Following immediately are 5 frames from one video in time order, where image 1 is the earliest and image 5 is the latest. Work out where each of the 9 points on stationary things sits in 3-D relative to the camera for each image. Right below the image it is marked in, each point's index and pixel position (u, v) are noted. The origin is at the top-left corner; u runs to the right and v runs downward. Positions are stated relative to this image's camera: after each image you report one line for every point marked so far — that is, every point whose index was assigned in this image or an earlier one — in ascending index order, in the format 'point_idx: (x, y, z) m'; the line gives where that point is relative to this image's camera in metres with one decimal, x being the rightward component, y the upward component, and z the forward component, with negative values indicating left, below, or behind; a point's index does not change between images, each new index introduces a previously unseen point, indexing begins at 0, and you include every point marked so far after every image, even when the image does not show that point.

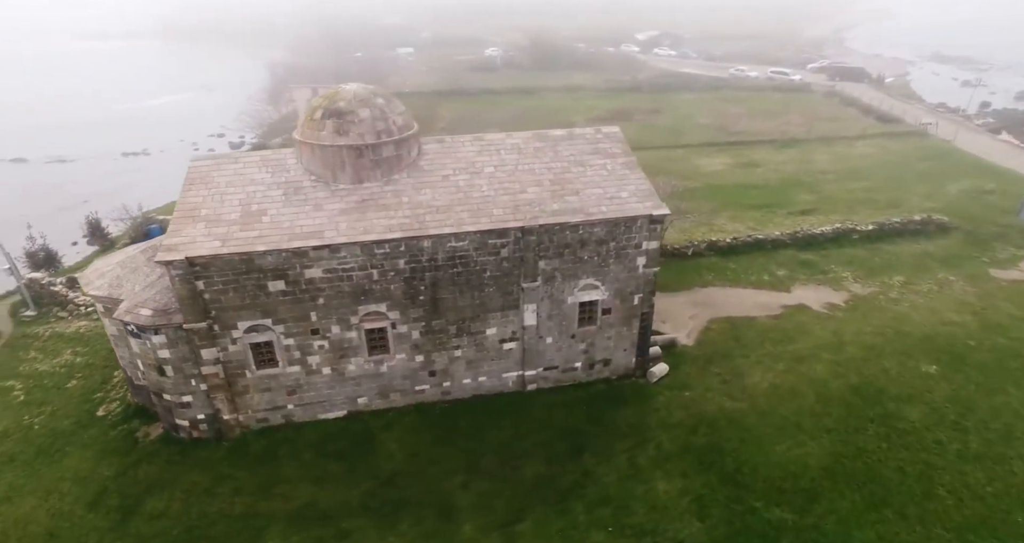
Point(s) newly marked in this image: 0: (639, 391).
0: (+4.2, -3.9, +19.7) m
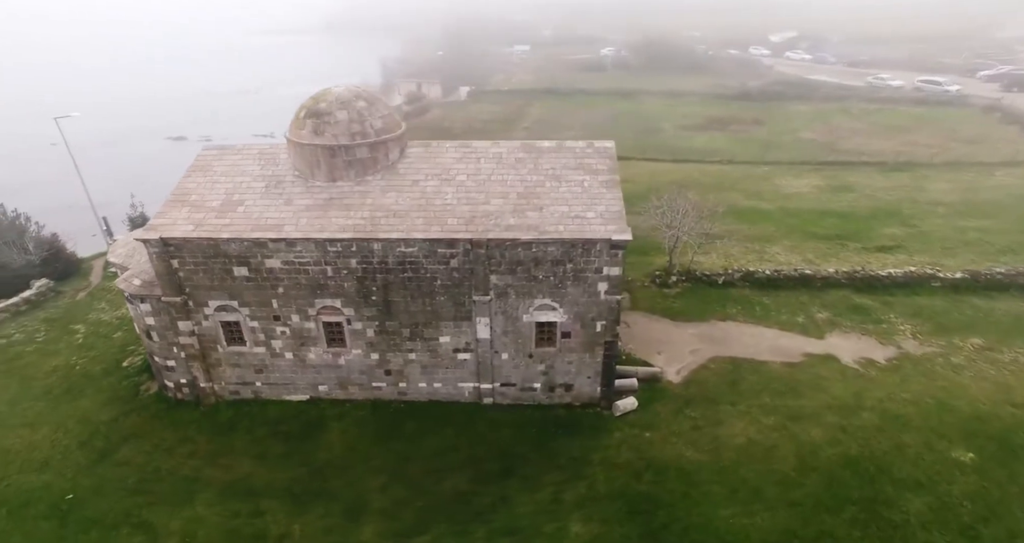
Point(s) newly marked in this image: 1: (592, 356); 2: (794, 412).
0: (+2.7, -4.7, +18.6) m
1: (+2.4, -2.6, +18.4) m
2: (+8.9, -4.4, +19.0) m
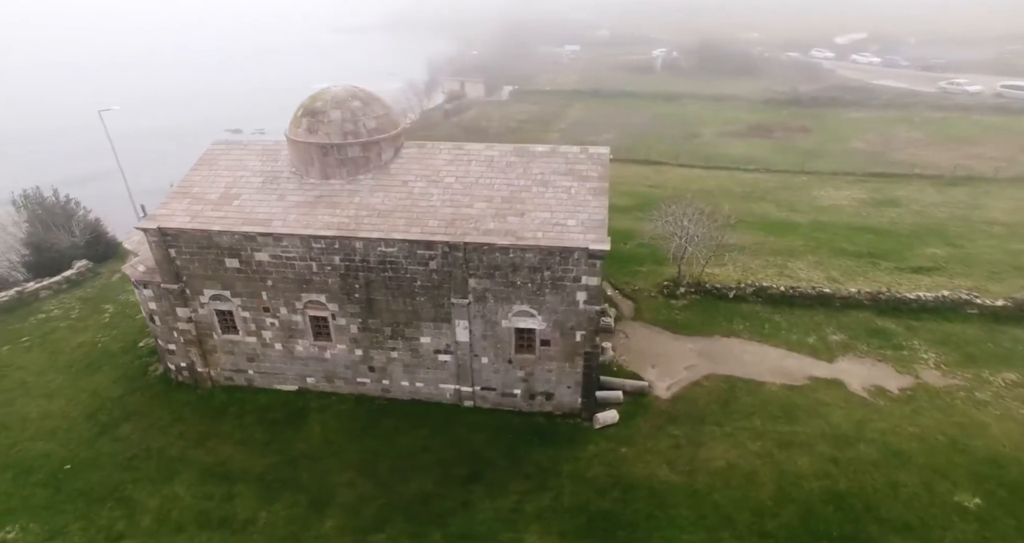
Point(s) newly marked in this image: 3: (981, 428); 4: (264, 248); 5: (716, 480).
0: (+1.9, -5.0, +18.3) m
1: (+1.8, -2.8, +18.0) m
2: (+8.2, -5.0, +18.0) m
3: (+14.6, -4.9, +18.8) m
4: (-7.3, +0.7, +17.8) m
5: (+5.7, -5.8, +16.7) m
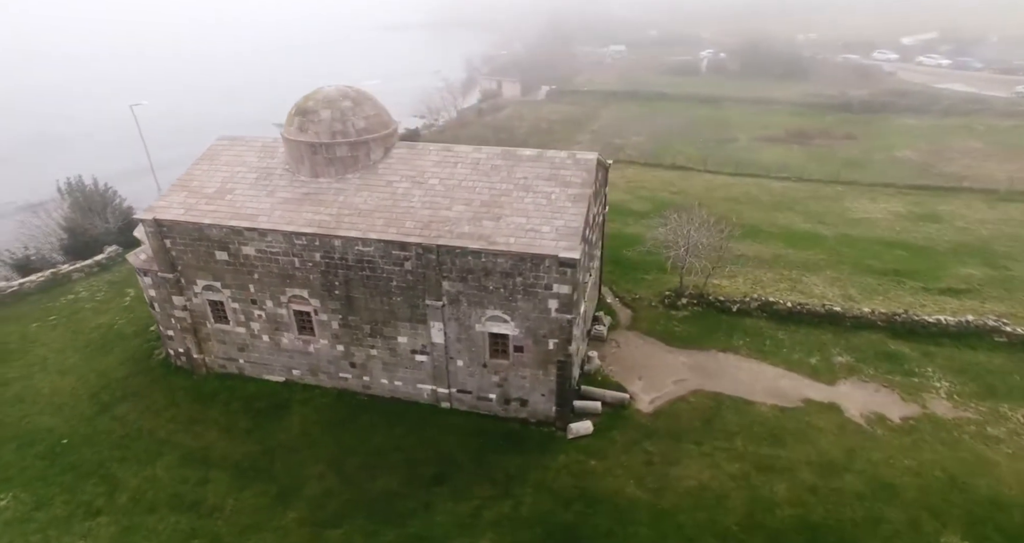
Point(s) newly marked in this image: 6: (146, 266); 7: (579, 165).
0: (+1.1, -5.2, +18.0) m
1: (+1.0, -3.0, +17.8) m
2: (+7.2, -5.5, +17.2) m
3: (+13.7, -5.6, +17.4) m
4: (-8.0, +0.9, +18.3) m
5: (+4.6, -6.1, +16.1) m
6: (-12.1, +0.2, +19.8) m
7: (+2.0, +3.2, +18.2) m
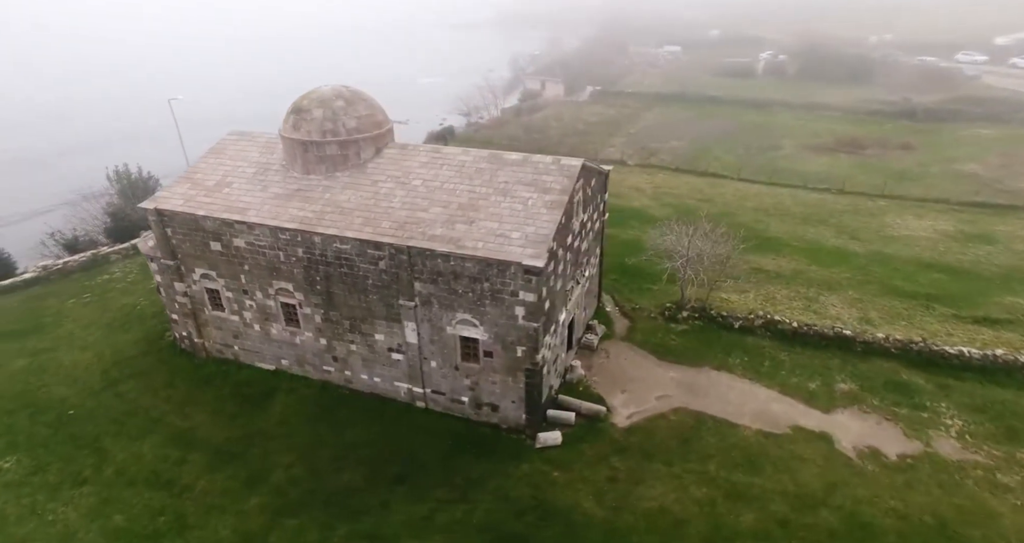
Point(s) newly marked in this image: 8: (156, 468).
0: (+0.1, -5.3, +17.8) m
1: (+0.1, -3.2, +17.6) m
2: (+6.1, -6.0, +16.4) m
3: (+12.6, -6.4, +15.9) m
4: (-8.6, +1.2, +19.0) m
5: (+3.3, -6.5, +15.6) m
6: (-12.5, +0.6, +20.9) m
7: (+1.4, +3.0, +17.9) m
8: (-10.5, -5.8, +17.9) m
